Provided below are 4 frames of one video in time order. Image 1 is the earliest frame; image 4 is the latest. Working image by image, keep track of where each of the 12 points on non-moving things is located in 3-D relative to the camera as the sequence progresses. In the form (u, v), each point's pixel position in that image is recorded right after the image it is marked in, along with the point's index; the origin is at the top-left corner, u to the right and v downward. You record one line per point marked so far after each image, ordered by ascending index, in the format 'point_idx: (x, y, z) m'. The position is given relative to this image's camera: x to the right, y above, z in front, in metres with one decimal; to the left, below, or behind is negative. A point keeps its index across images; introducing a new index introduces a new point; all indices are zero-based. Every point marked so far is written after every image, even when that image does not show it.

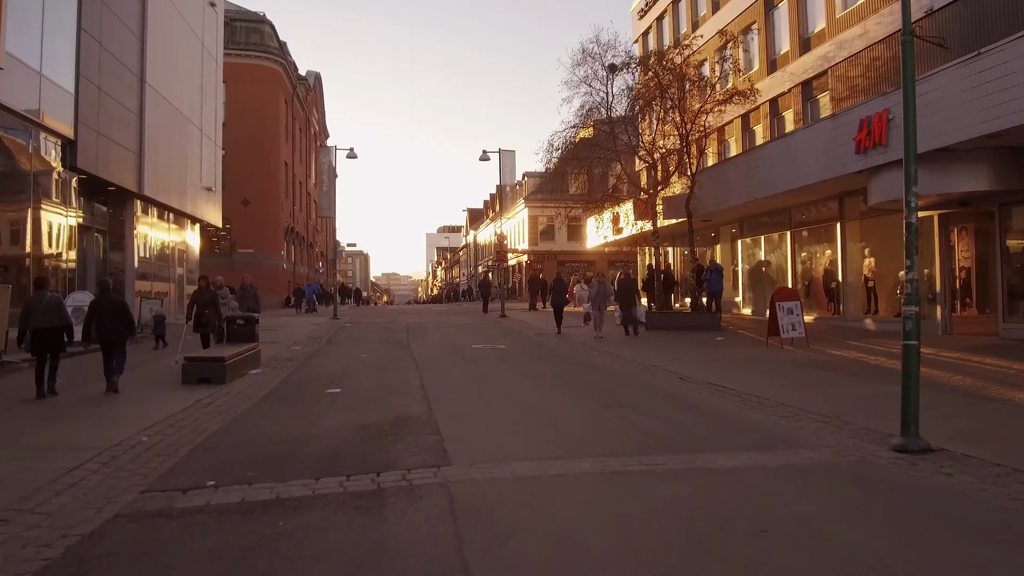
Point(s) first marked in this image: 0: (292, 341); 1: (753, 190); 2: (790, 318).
0: (-5.1, -1.2, +18.6) m
1: (+6.0, +2.4, +19.8) m
2: (+5.3, -0.6, +15.1) m
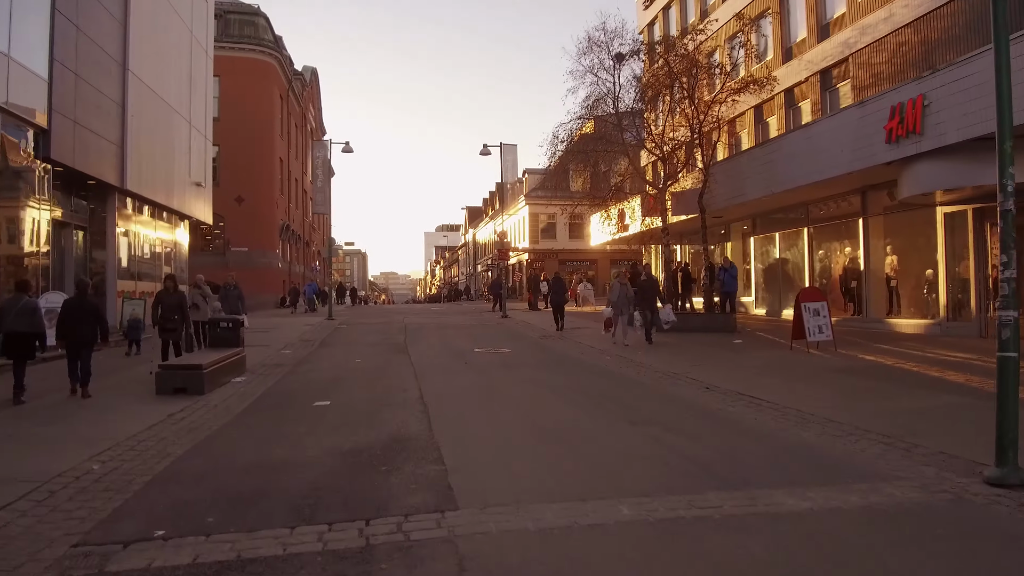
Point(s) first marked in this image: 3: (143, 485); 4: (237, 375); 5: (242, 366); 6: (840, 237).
0: (-5.0, -1.2, +17.5) m
1: (+6.1, +2.4, +18.7) m
2: (+5.4, -0.6, +14.0) m
3: (-2.6, -1.4, +5.6) m
4: (-4.2, -1.3, +12.0) m
5: (-4.3, -1.3, +12.5) m
6: (+8.2, +1.3, +19.9) m
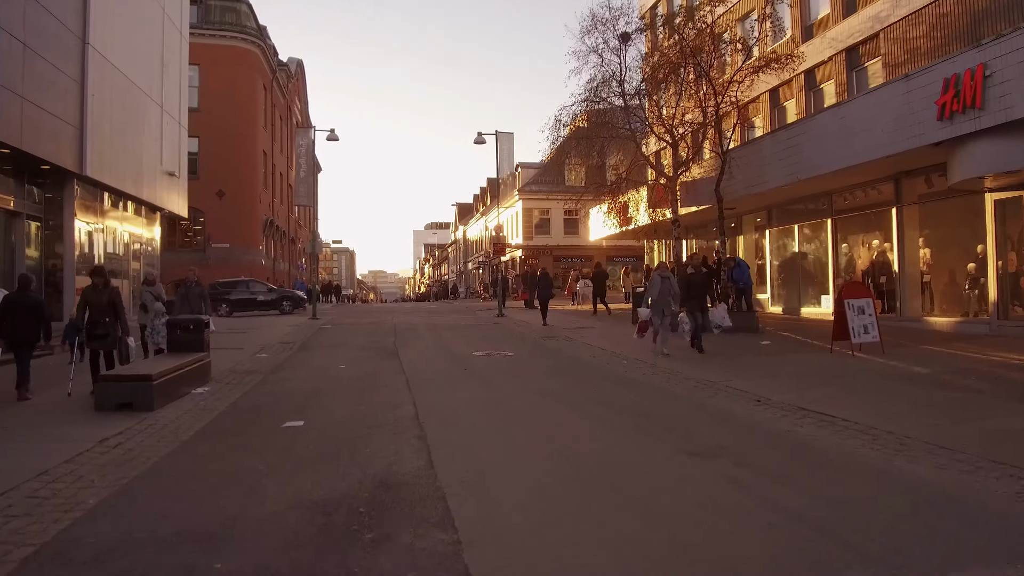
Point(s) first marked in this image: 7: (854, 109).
0: (-5.0, -1.2, +15.7) m
1: (+6.1, +2.5, +17.1) m
2: (+5.5, -0.5, +12.4) m
3: (-2.4, -1.4, +3.9) m
4: (-4.1, -1.3, +10.3) m
5: (-4.2, -1.2, +10.7) m
6: (+8.2, +1.4, +18.3) m
7: (+6.5, +3.4, +15.2) m
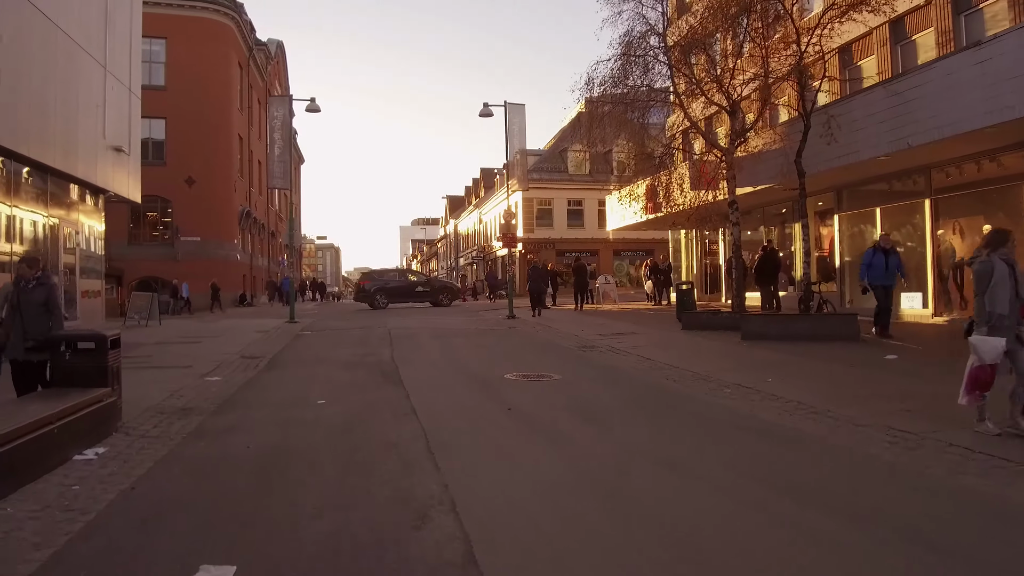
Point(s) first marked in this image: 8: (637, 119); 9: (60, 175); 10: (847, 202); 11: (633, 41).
0: (-4.4, -1.1, +11.9) m
1: (+6.6, +2.6, +13.4) m
2: (+6.1, -0.5, +8.7) m
3: (-1.7, -1.4, +0.1) m
4: (-3.4, -1.3, +6.4) m
5: (-3.5, -1.2, +6.9) m
6: (+8.7, +1.5, +14.6) m
7: (+7.1, +3.5, +11.5) m
8: (+2.8, +3.8, +17.9) m
9: (-10.0, +2.5, +17.6) m
10: (+7.8, +2.0, +18.4) m
11: (+2.6, +5.3, +16.9) m
